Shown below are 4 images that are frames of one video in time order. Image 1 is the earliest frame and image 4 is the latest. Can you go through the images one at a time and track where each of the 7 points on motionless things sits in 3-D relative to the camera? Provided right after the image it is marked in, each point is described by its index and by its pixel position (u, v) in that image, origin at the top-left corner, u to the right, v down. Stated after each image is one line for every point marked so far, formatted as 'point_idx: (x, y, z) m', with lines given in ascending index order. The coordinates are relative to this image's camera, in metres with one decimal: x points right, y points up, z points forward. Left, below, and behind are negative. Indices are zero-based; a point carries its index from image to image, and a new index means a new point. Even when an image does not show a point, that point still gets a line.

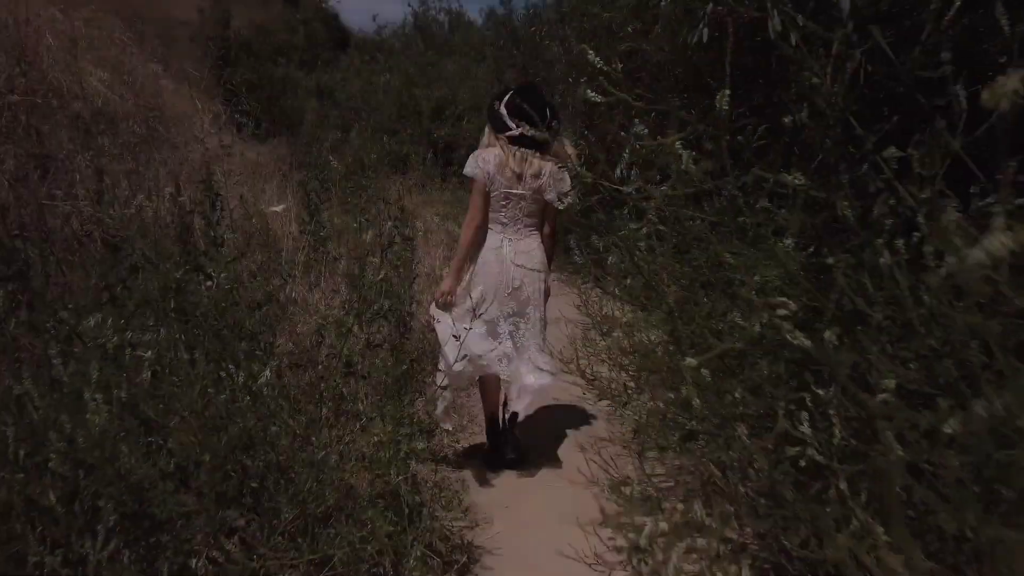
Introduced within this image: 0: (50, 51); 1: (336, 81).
0: (-3.9, +2.0, +6.4) m
1: (-3.6, +4.2, +15.7) m
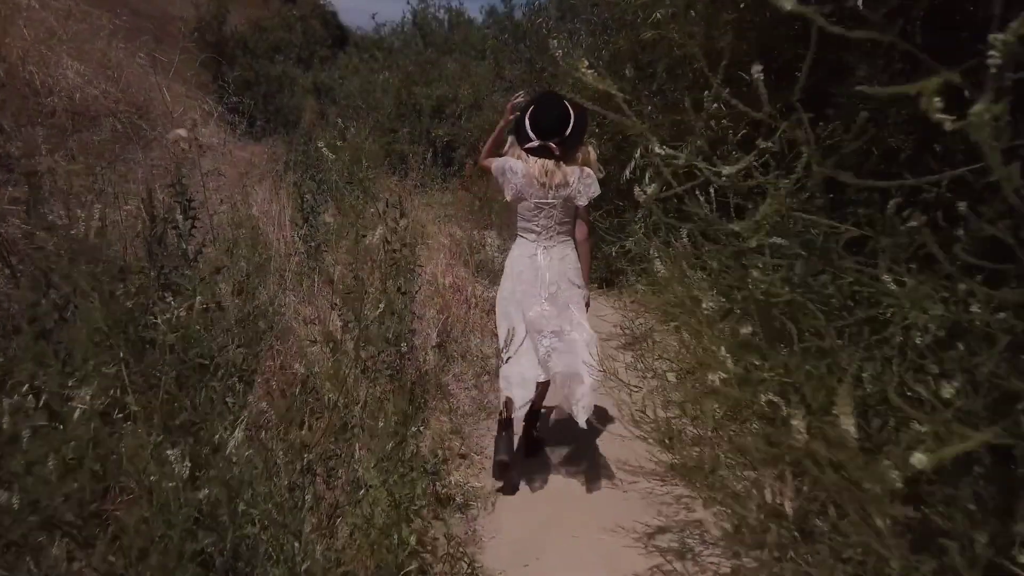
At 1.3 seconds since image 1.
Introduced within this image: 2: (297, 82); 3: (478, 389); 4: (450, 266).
0: (-3.8, +1.9, +6.0) m
1: (-3.5, +4.2, +15.2) m
2: (-3.9, +3.7, +14.1) m
3: (-0.2, -0.5, +4.1) m
4: (-0.5, +0.2, +6.5) m
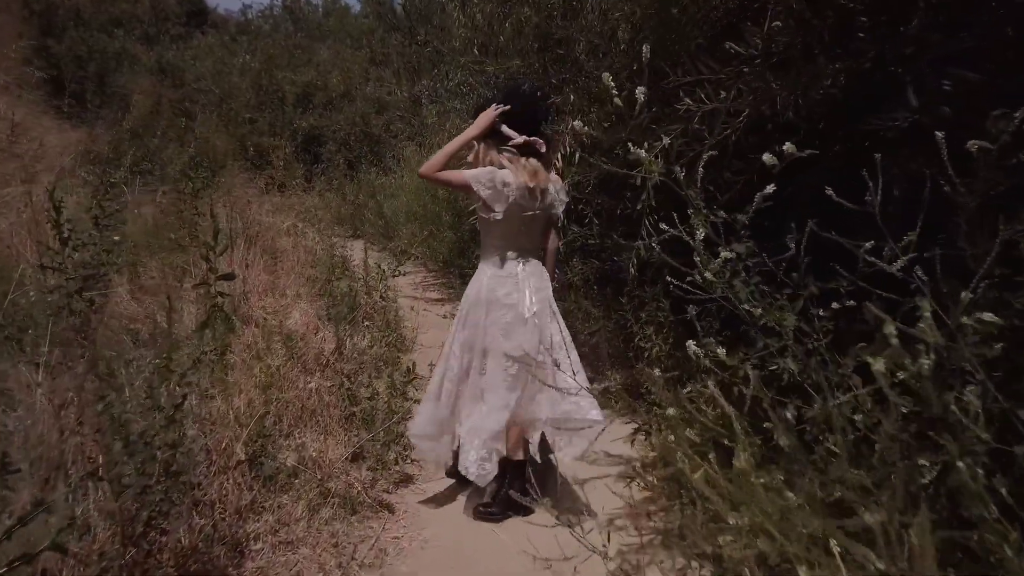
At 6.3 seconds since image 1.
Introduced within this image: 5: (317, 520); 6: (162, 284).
0: (-4.5, +1.7, +3.8) m
1: (-5.7, +3.9, +13.0) m
2: (-5.9, +3.5, +11.8) m
3: (-0.7, -0.8, +2.4) m
4: (-1.4, -0.1, +4.8) m
5: (-0.7, -0.8, +2.6) m
6: (-2.1, 0.0, +4.6) m
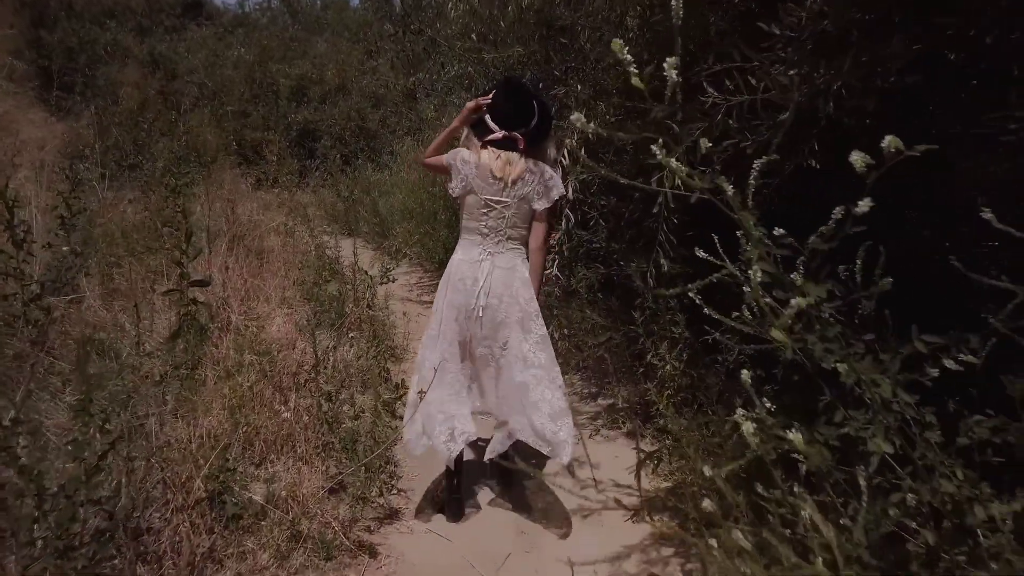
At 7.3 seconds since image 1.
0: (-4.5, +1.7, +3.4) m
1: (-5.7, +4.0, +12.6) m
2: (-5.9, +3.5, +11.5) m
3: (-0.7, -0.9, +2.1) m
4: (-1.4, -0.1, +4.5) m
5: (-0.7, -0.8, +2.3) m
6: (-2.1, 0.0, +4.3) m
